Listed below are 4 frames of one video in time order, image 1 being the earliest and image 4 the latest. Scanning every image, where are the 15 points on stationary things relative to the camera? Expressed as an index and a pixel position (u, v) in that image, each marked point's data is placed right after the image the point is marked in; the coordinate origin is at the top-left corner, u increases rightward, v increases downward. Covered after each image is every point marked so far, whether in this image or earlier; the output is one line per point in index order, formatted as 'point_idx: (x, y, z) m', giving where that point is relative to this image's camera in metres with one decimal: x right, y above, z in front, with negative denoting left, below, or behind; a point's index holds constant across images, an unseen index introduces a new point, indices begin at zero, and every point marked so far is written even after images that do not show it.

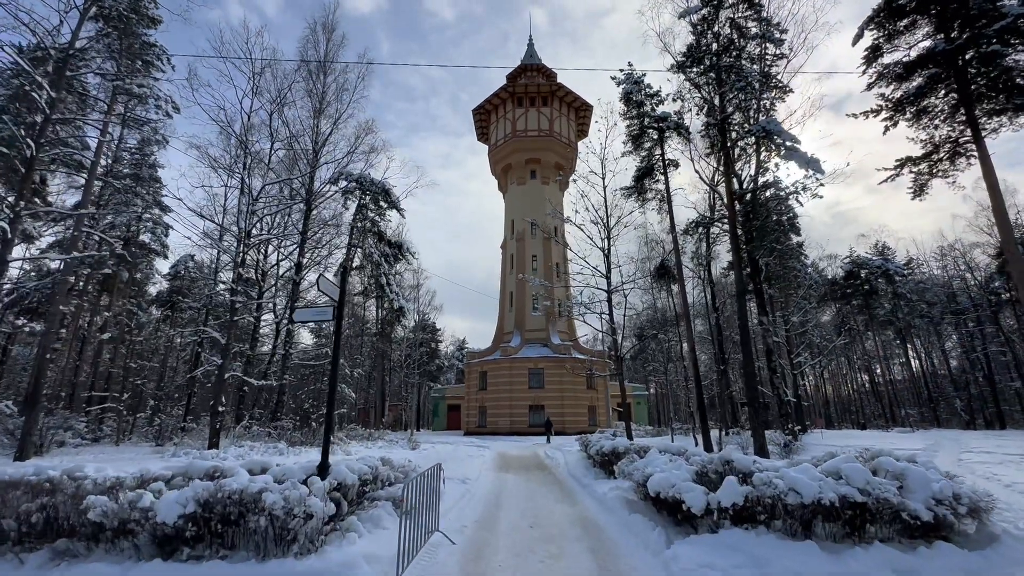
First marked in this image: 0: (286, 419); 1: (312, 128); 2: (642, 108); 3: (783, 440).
0: (-8.0, -4.6, +15.8) m
1: (-8.0, +6.4, +17.8) m
2: (+4.5, +6.2, +15.5) m
3: (+6.8, -3.8, +11.3) m
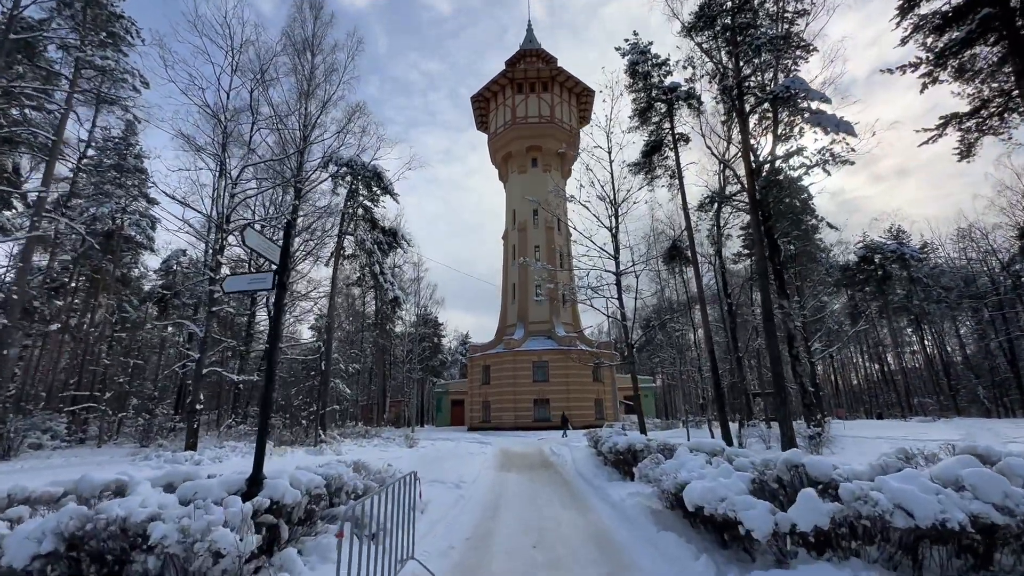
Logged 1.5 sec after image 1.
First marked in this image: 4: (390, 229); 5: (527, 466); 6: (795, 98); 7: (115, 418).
0: (-7.9, -4.3, +15.0) m
1: (-8.0, +6.8, +16.9) m
2: (+4.4, +6.7, +14.4) m
3: (+6.9, -3.3, +10.3) m
4: (-5.4, +2.7, +19.9) m
5: (+0.3, -3.9, +9.9) m
6: (+6.6, +4.4, +10.5) m
7: (-14.5, -4.7, +16.3) m
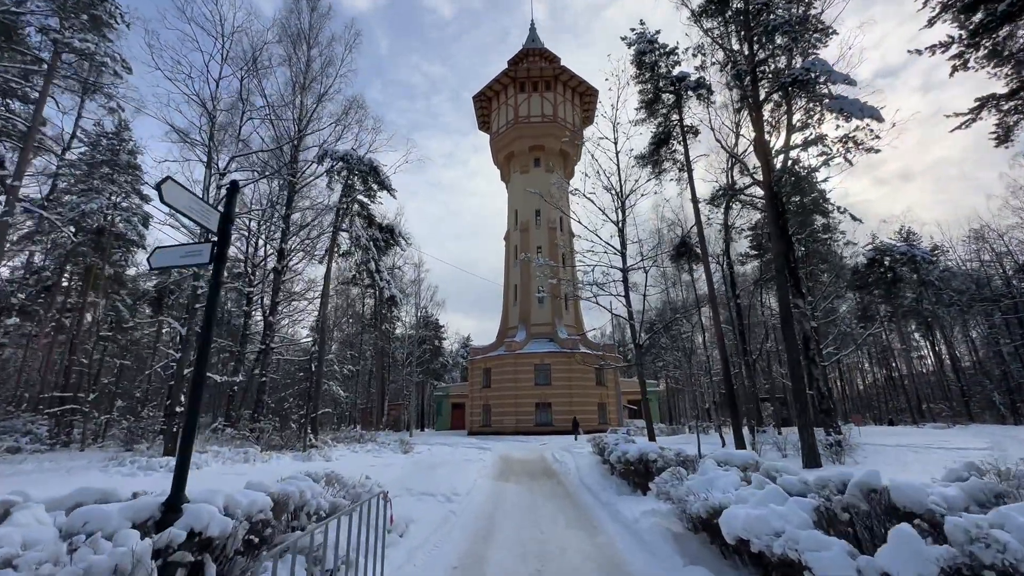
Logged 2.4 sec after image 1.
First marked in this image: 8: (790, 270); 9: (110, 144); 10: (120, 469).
0: (-7.9, -4.2, +14.4) m
1: (-8.0, +6.8, +16.3) m
2: (+4.5, +6.8, +13.8) m
3: (+6.9, -3.2, +9.6) m
4: (-5.4, +2.7, +19.3) m
5: (+0.3, -3.9, +9.2) m
6: (+6.6, +4.5, +9.8) m
7: (-14.5, -4.7, +15.7) m
8: (+7.9, +0.5, +12.7) m
9: (-17.7, +6.3, +19.7) m
10: (-7.4, -3.4, +8.4) m
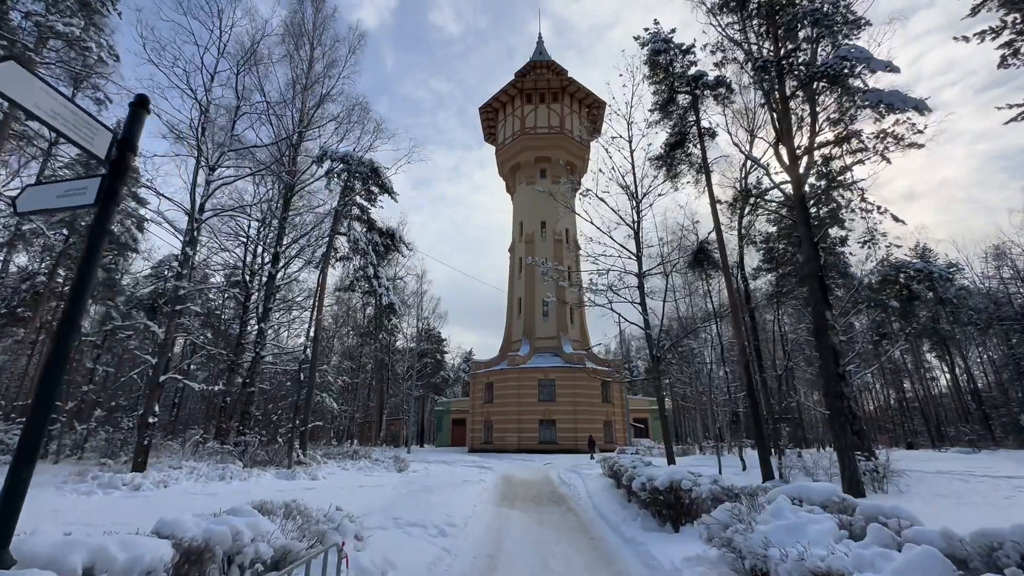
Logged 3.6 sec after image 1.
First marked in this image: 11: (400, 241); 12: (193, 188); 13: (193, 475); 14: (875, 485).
0: (-7.8, -4.4, +13.5) m
1: (-7.7, +6.6, +15.8) m
2: (+4.7, +6.5, +13.2) m
3: (+7.0, -3.4, +8.6) m
4: (-5.2, +2.3, +18.6) m
5: (+0.3, -3.9, +8.3) m
6: (+6.8, +4.3, +9.1) m
7: (-14.4, -4.7, +14.8) m
8: (+8.1, +0.2, +11.9) m
9: (-17.4, +6.2, +19.2) m
10: (-7.3, -3.3, +7.5) m
11: (-4.9, +2.1, +19.6) m
12: (-7.9, +2.5, +11.1) m
13: (-6.3, -3.7, +8.8) m
14: (+6.8, -3.7, +8.3) m
